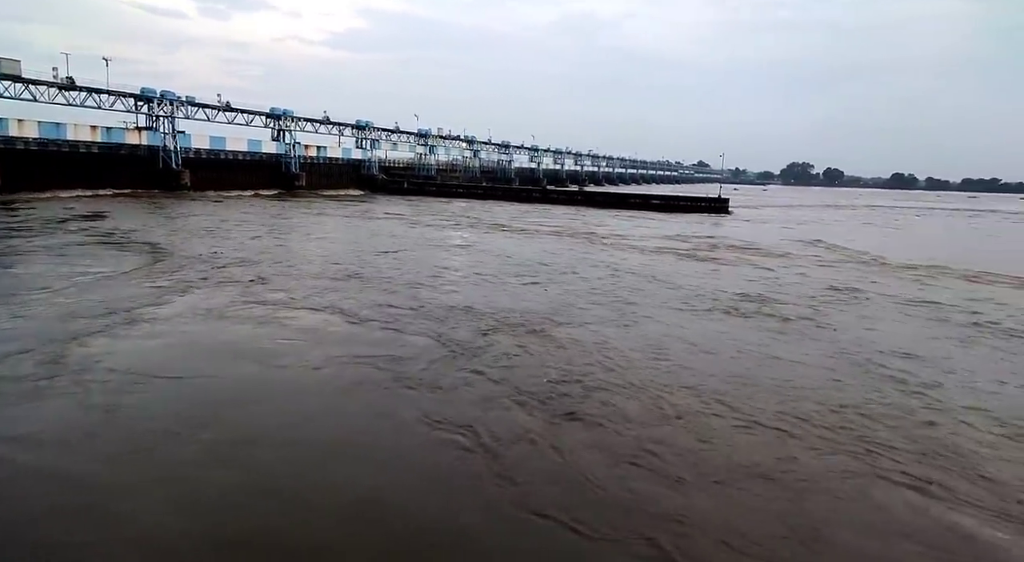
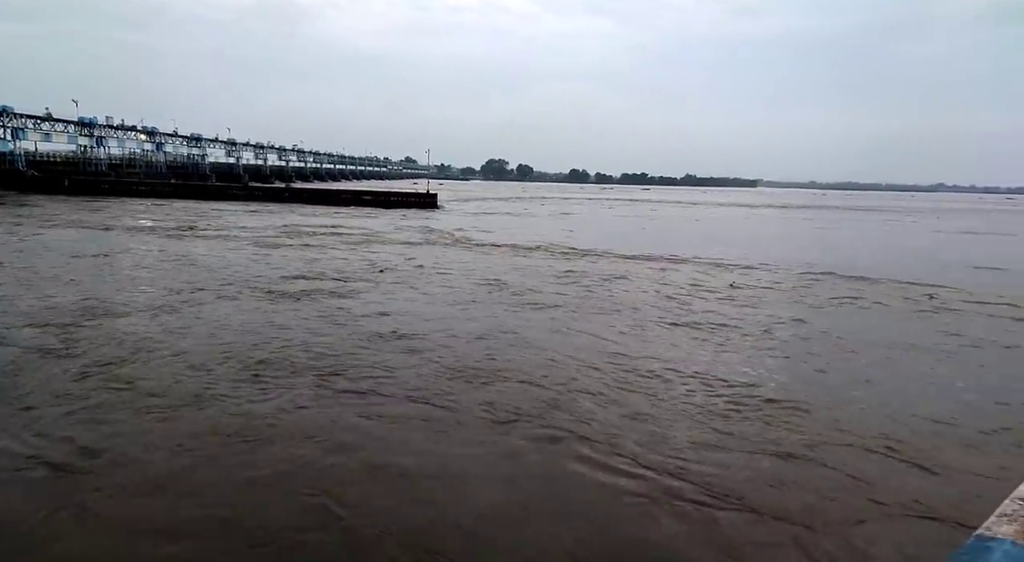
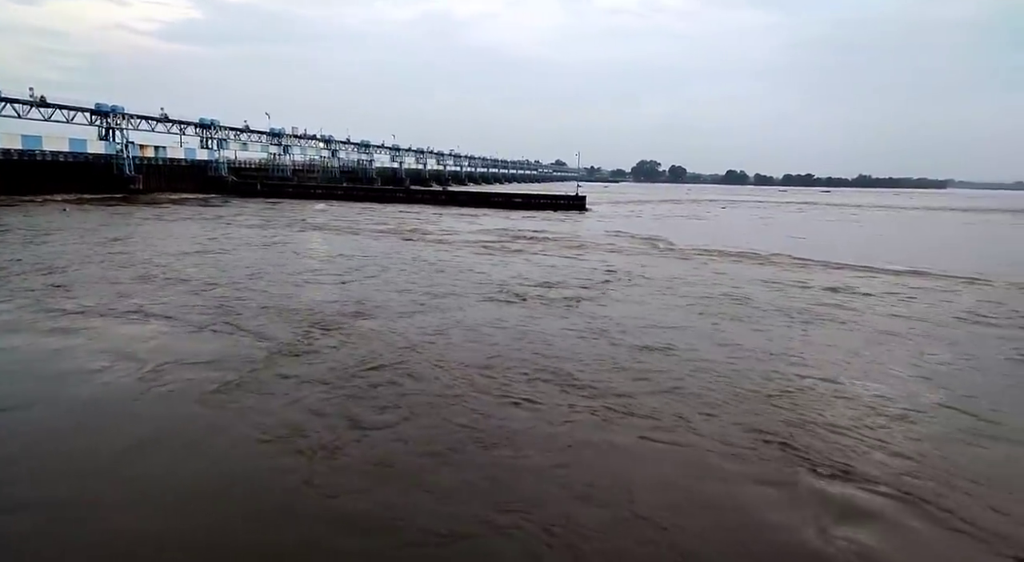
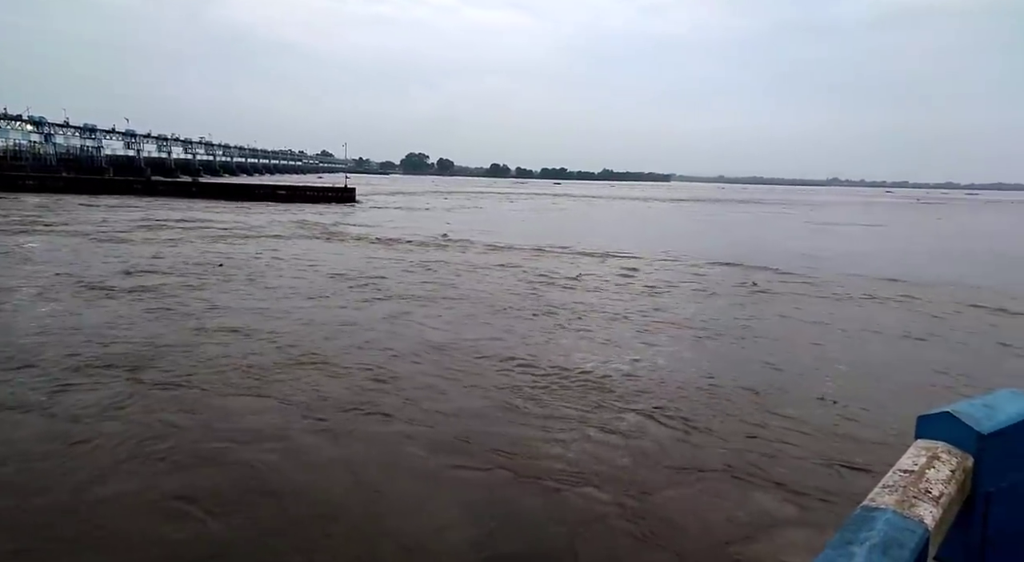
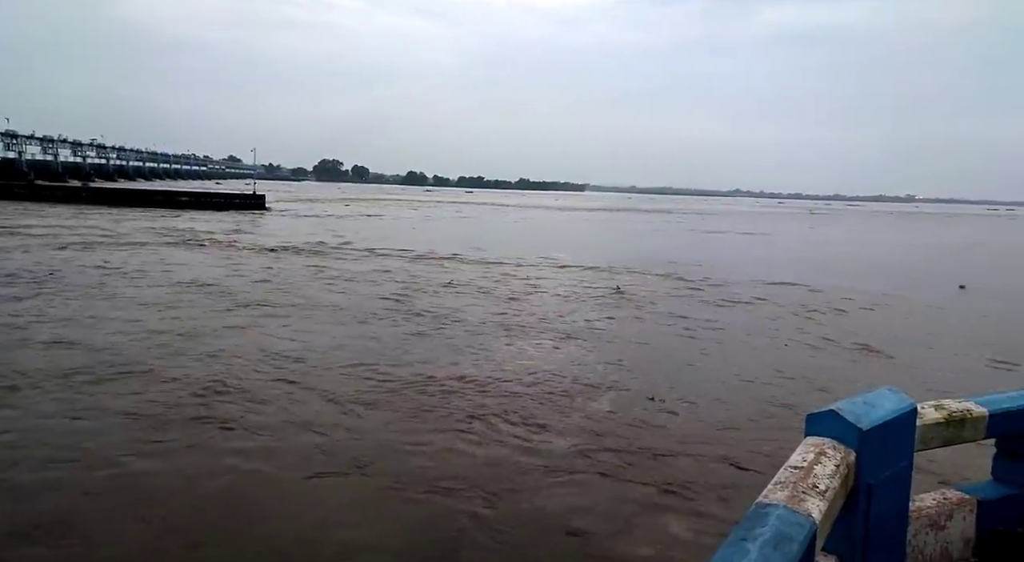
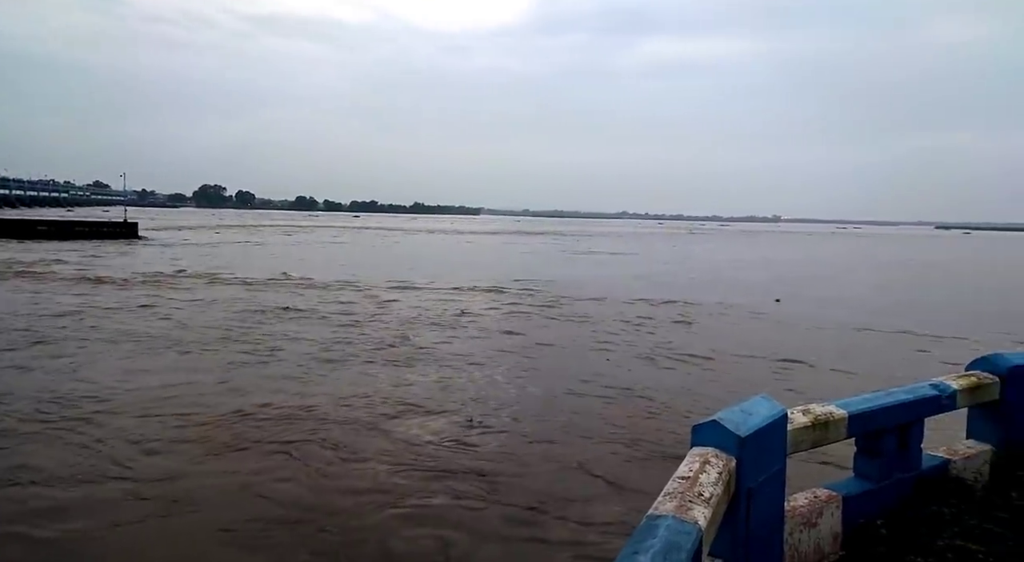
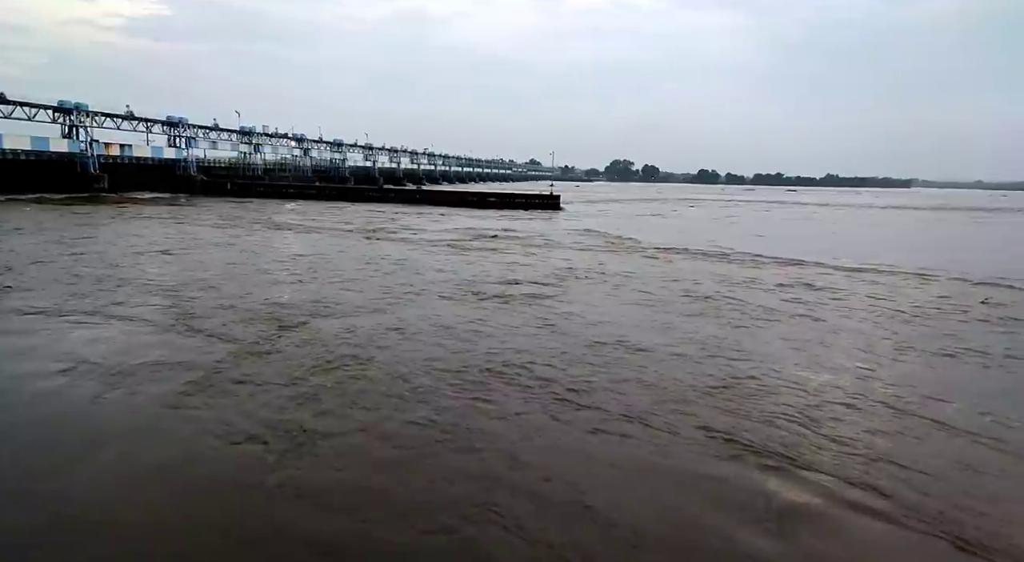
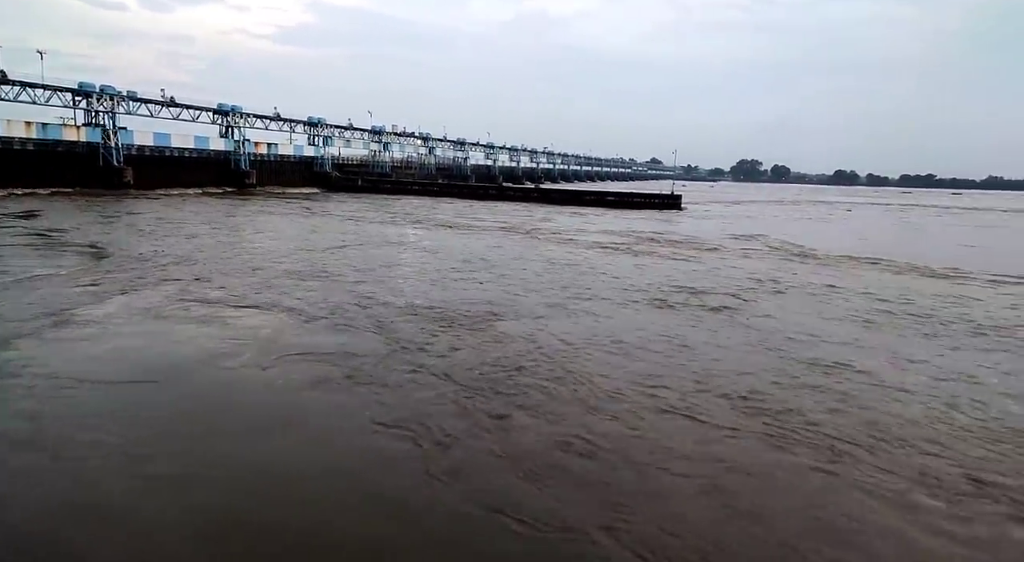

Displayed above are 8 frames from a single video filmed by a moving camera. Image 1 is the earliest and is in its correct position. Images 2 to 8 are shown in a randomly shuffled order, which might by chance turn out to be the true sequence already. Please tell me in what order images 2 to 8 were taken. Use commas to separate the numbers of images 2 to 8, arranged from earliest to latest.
8, 3, 7, 2, 4, 5, 6
